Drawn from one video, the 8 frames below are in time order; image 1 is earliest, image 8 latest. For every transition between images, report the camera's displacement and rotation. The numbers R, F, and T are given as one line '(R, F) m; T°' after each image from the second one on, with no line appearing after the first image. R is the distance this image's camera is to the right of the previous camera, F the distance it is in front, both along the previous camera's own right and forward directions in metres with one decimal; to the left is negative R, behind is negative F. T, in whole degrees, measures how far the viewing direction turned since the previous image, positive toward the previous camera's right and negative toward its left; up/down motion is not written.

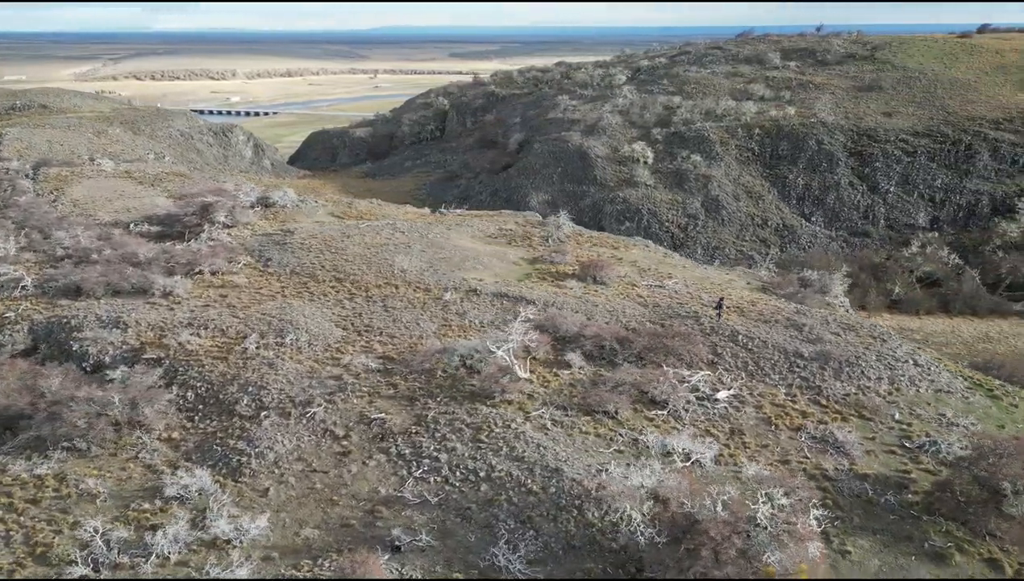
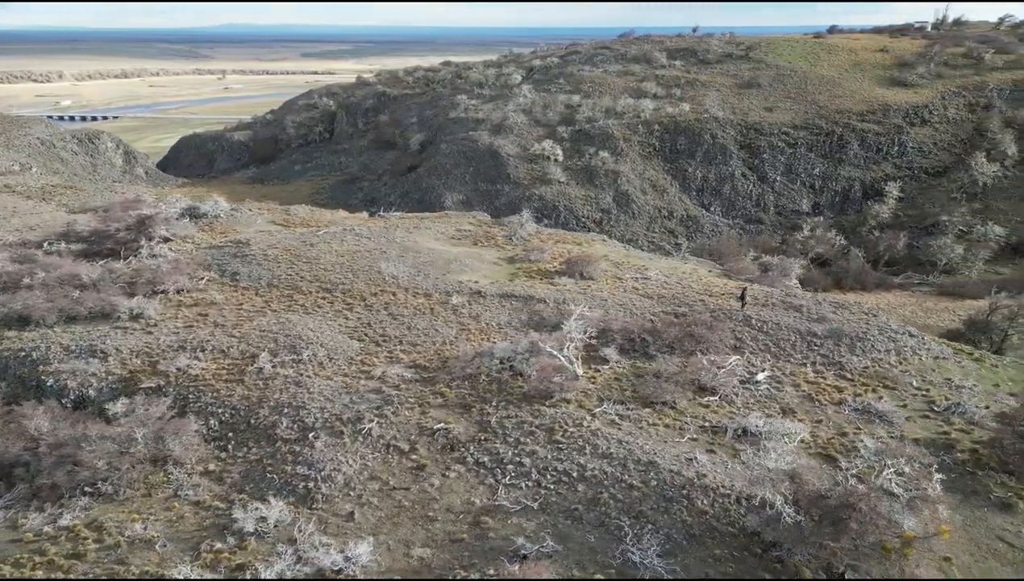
(-2.9, +0.3) m; +10°
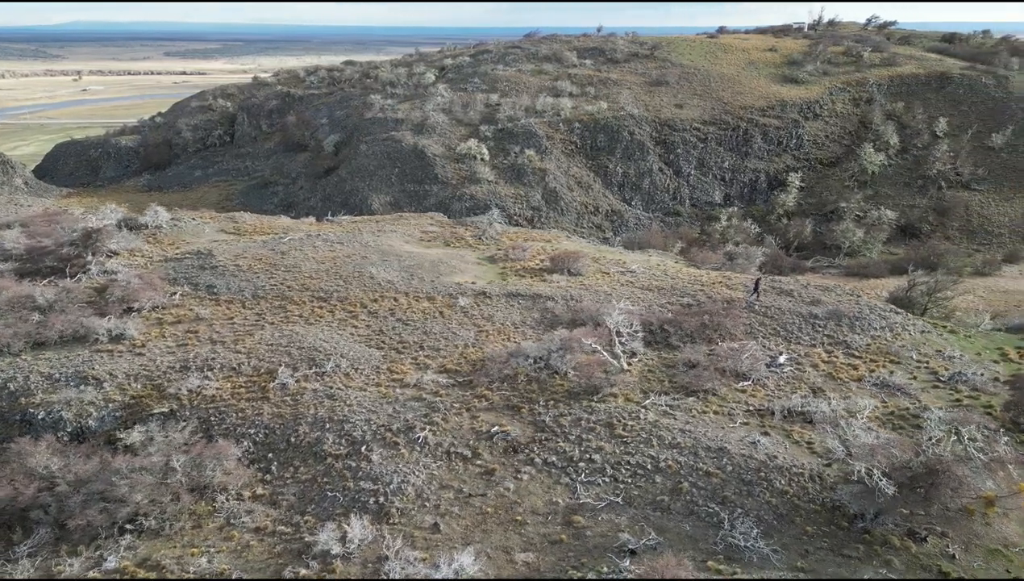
(-2.4, +0.2) m; +8°
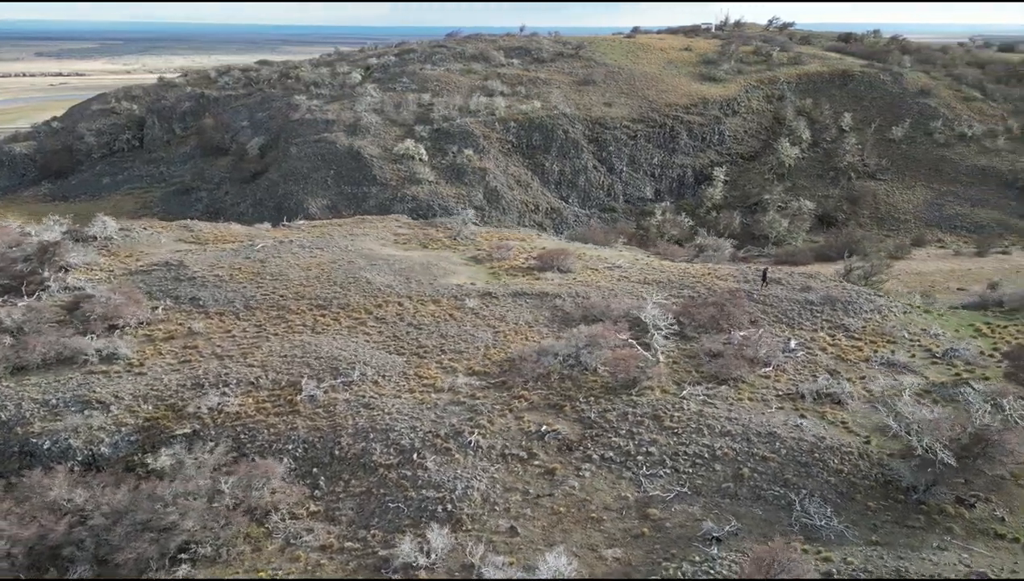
(-2.0, +0.2) m; +7°
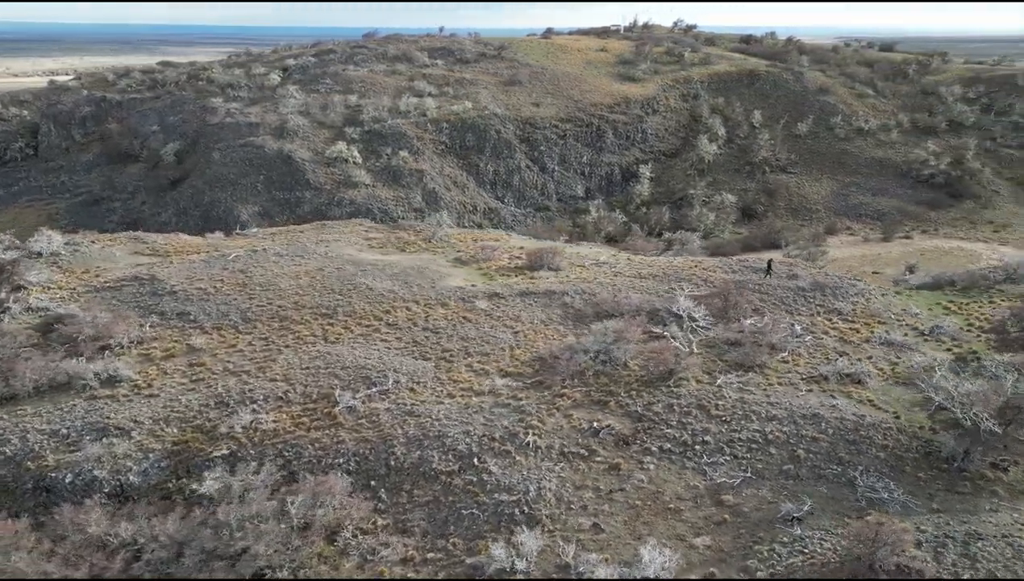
(-2.2, +0.2) m; +7°
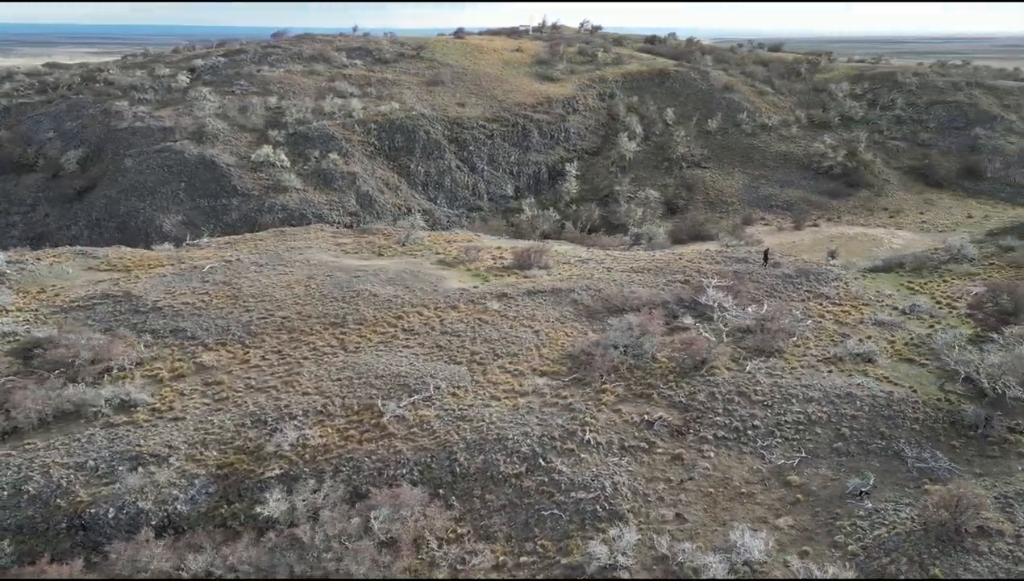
(-2.3, +0.2) m; +7°
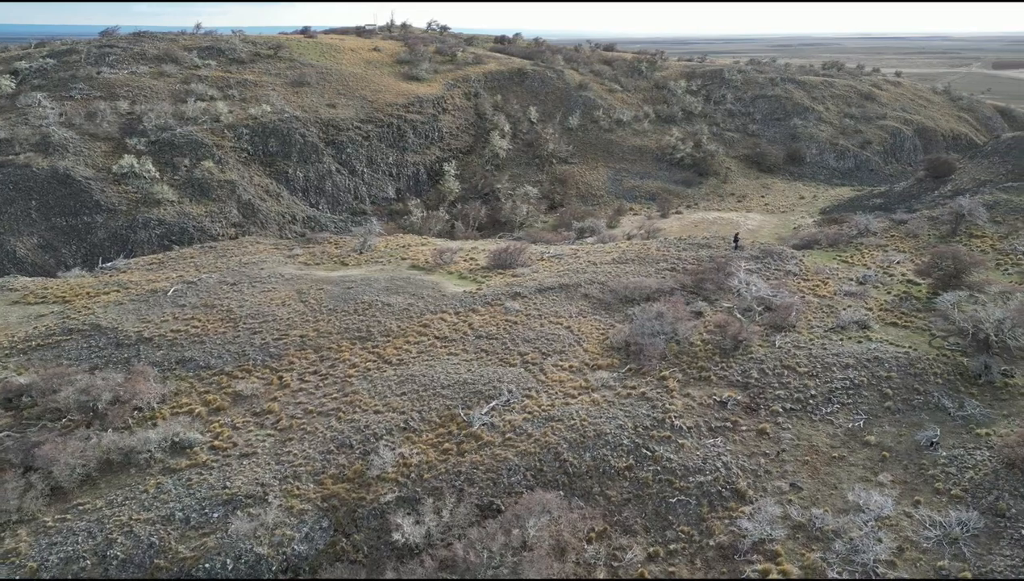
(-3.7, +0.5) m; +12°
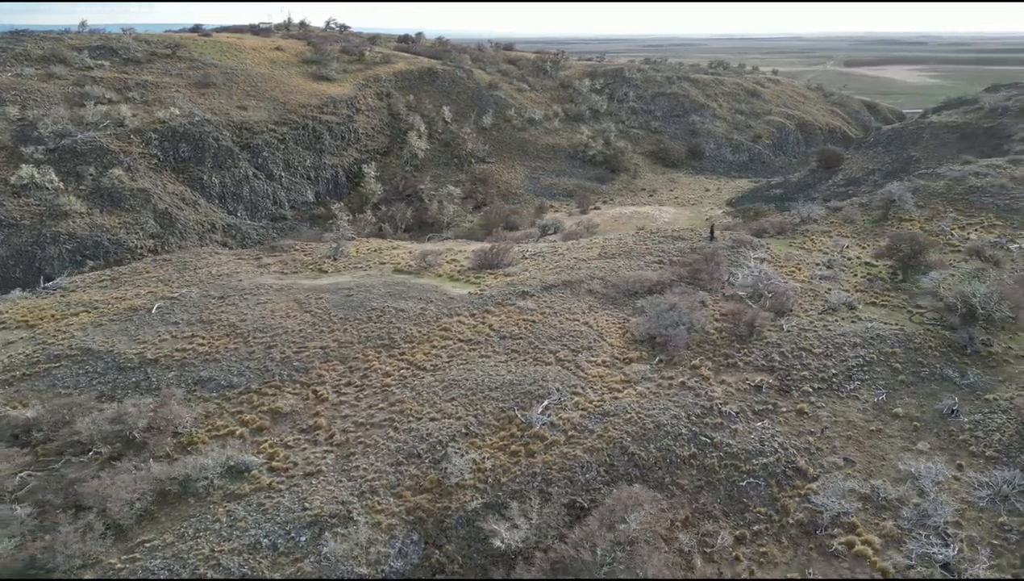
(-2.4, +0.2) m; +8°
